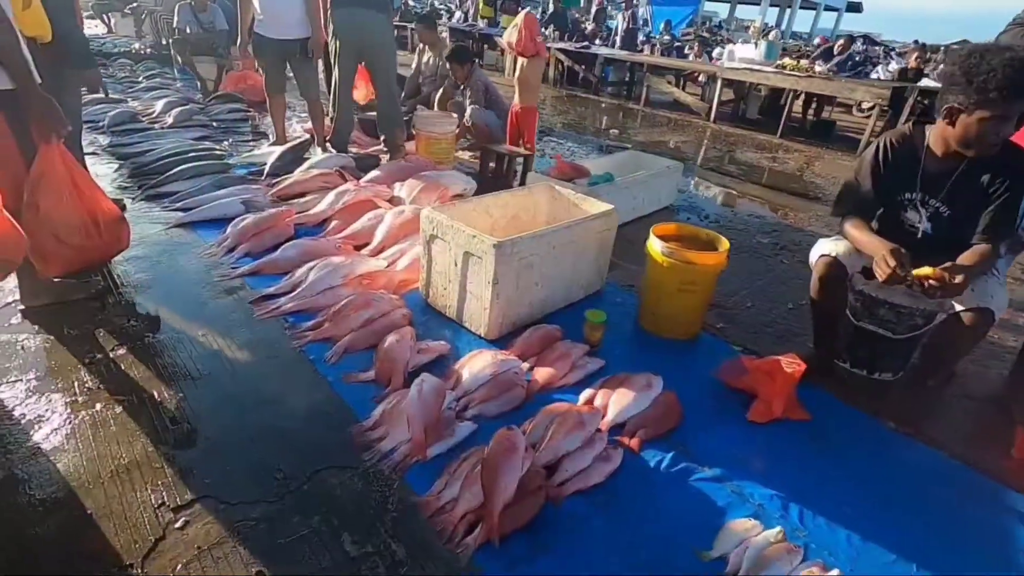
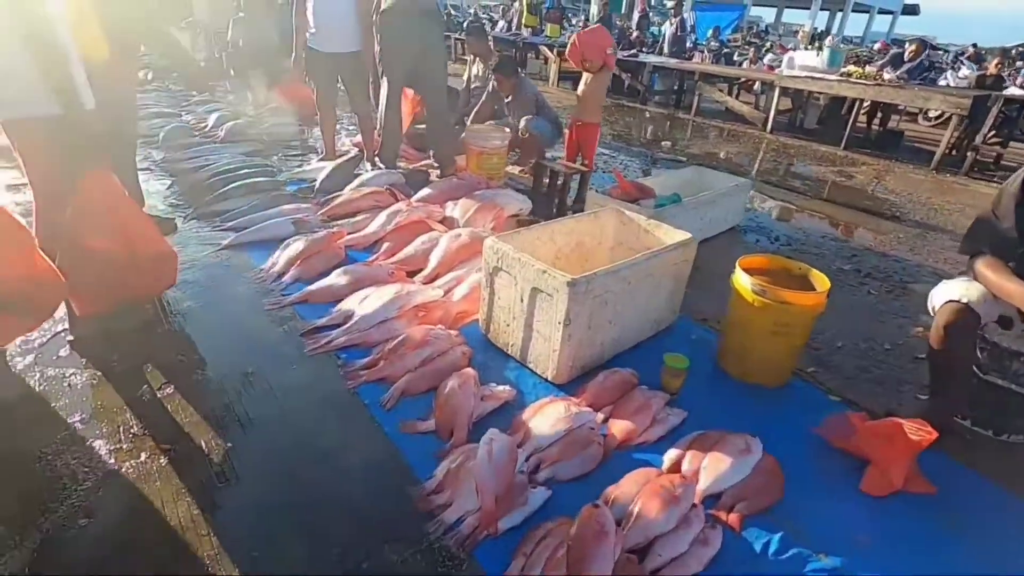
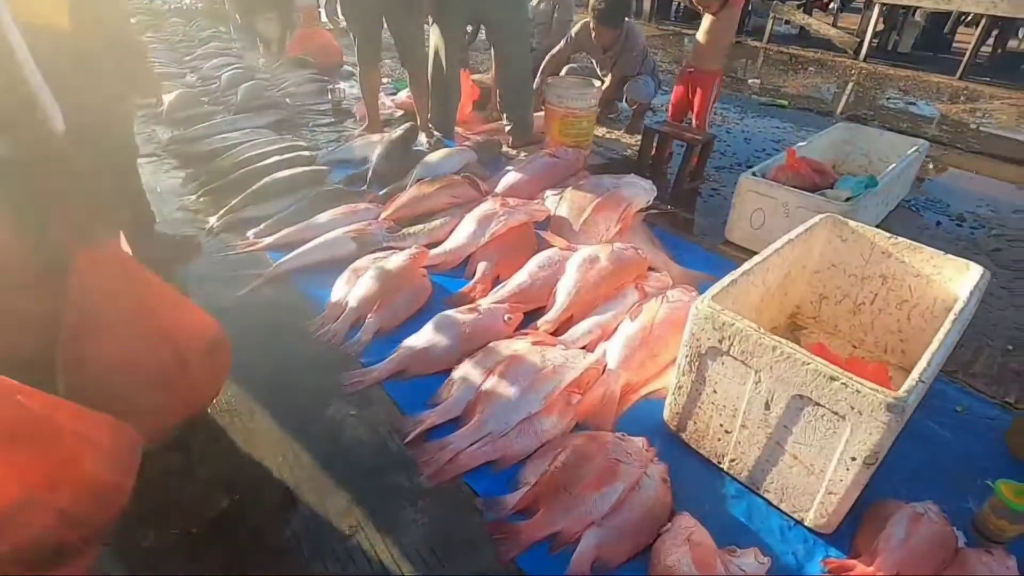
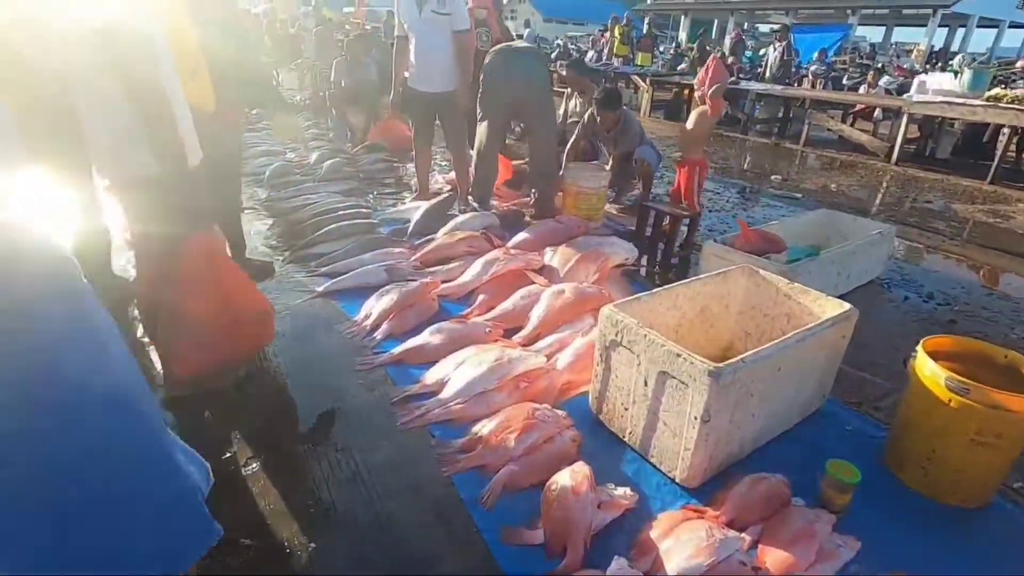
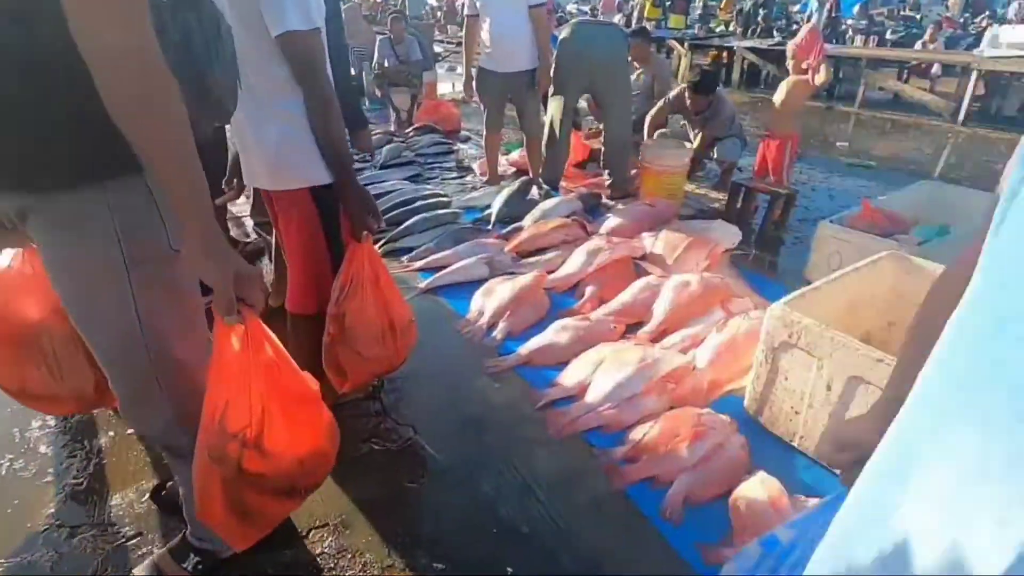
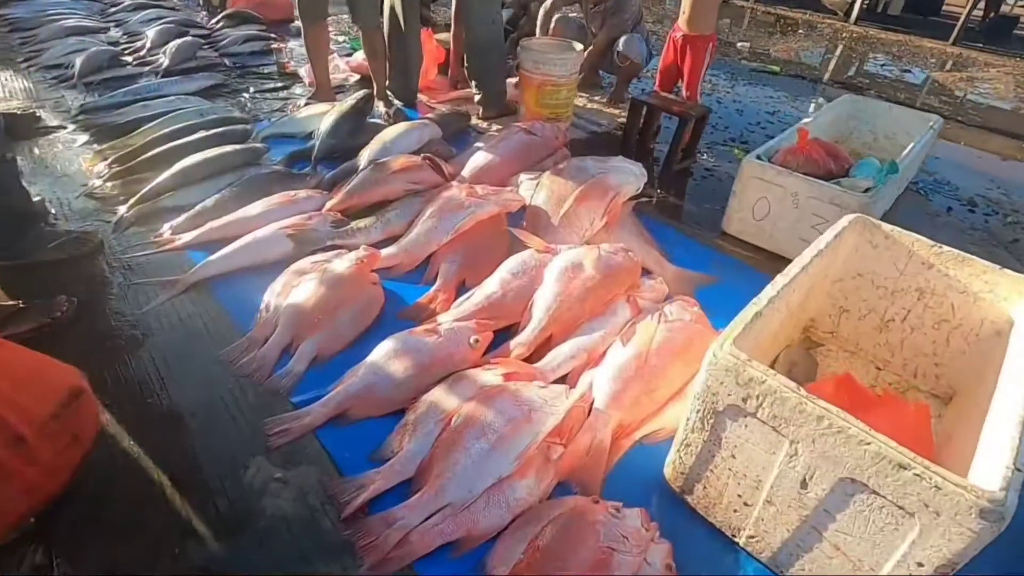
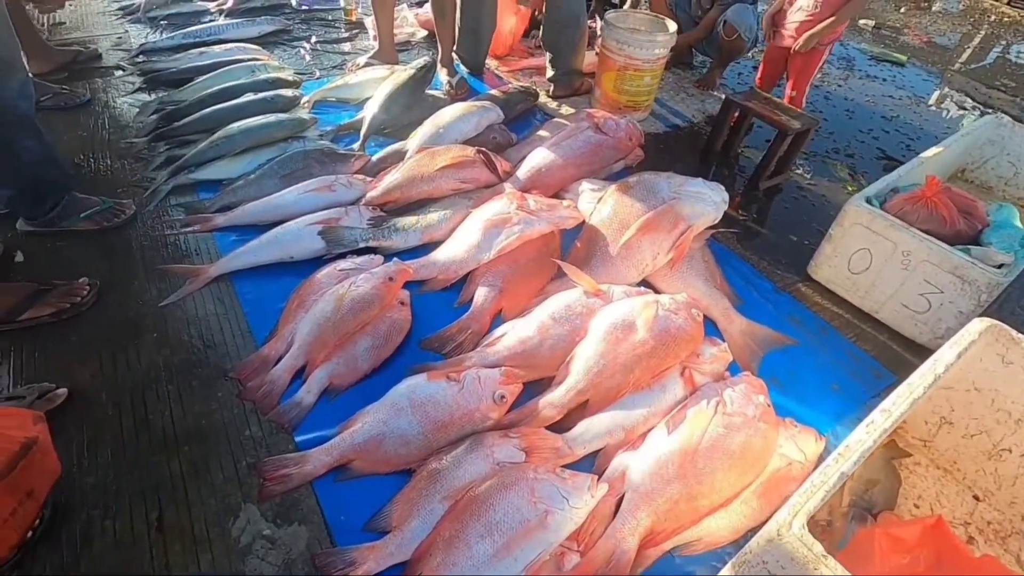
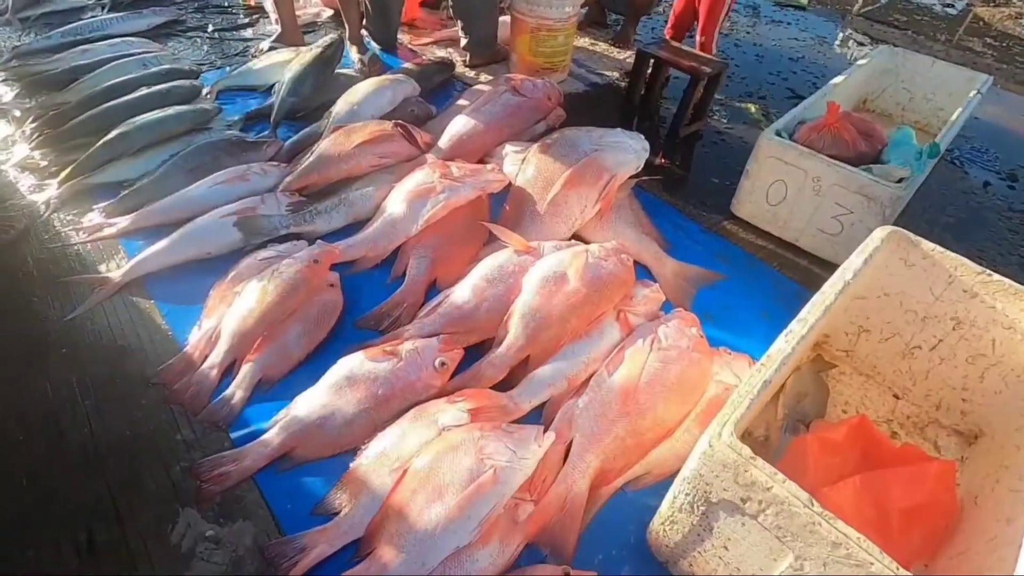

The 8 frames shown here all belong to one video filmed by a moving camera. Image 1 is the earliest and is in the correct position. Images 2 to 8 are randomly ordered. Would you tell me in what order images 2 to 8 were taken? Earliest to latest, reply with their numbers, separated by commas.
2, 4, 5, 3, 6, 8, 7
